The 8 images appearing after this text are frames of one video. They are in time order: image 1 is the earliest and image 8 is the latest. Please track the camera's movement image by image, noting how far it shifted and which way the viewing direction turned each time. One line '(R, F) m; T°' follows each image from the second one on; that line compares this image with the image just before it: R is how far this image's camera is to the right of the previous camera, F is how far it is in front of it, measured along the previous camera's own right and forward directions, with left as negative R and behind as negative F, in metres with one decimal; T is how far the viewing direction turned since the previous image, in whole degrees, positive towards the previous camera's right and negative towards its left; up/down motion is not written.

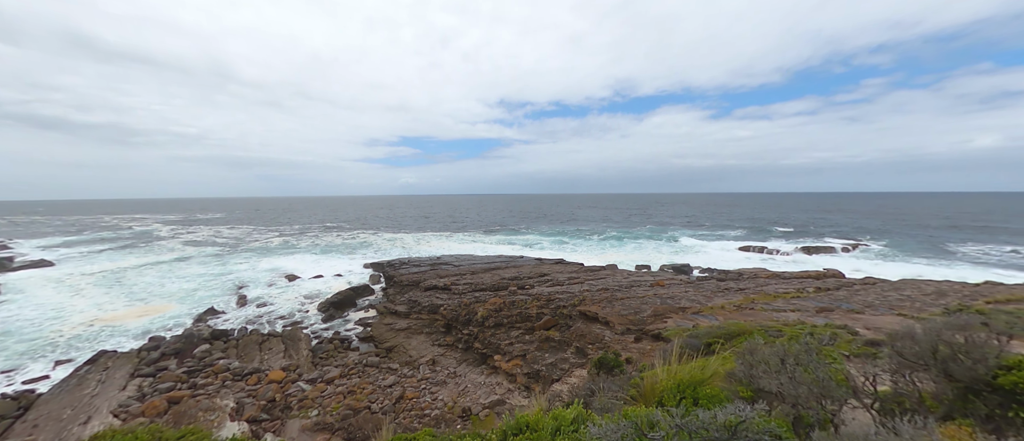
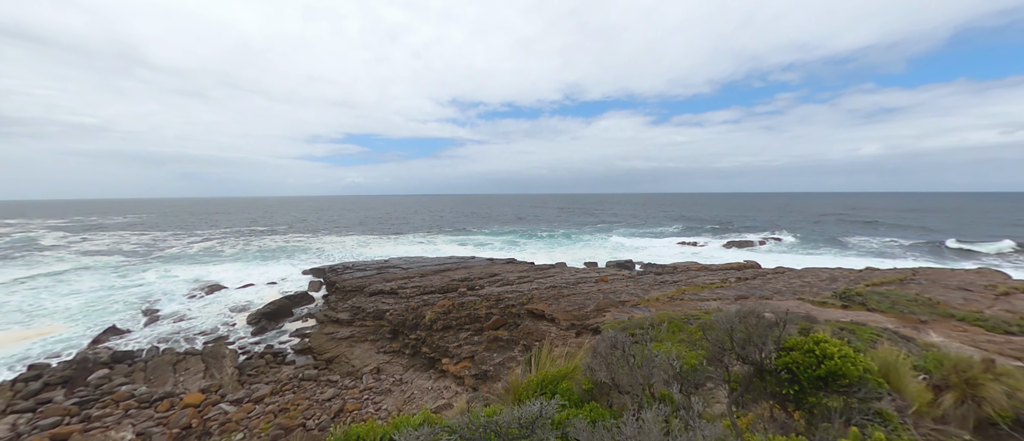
(+0.4, -0.1) m; +8°
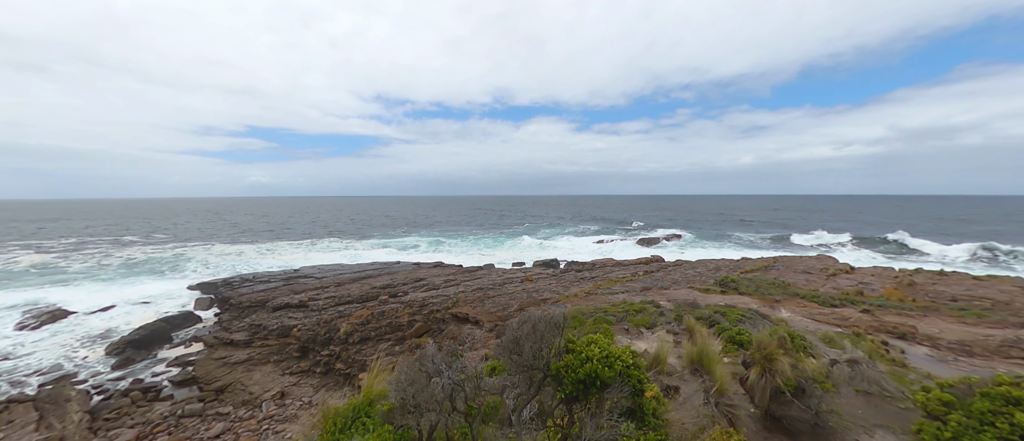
(+0.5, +0.1) m; +12°
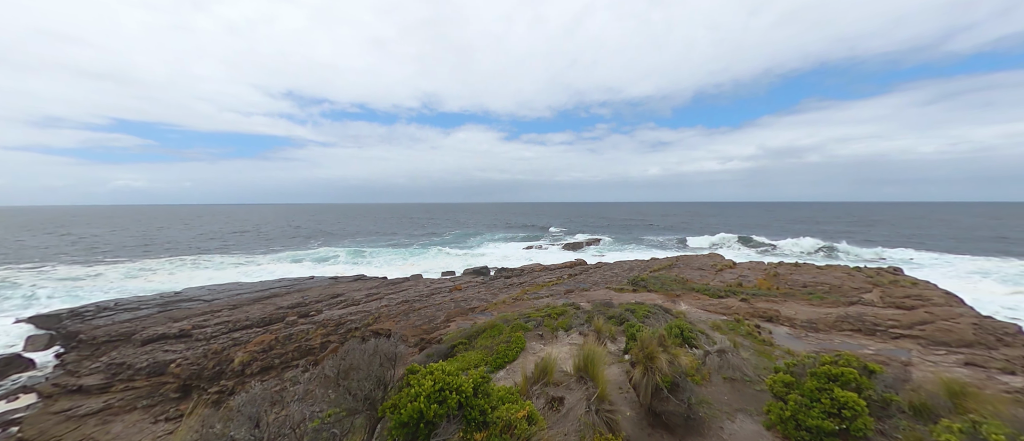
(+0.3, +0.1) m; +12°
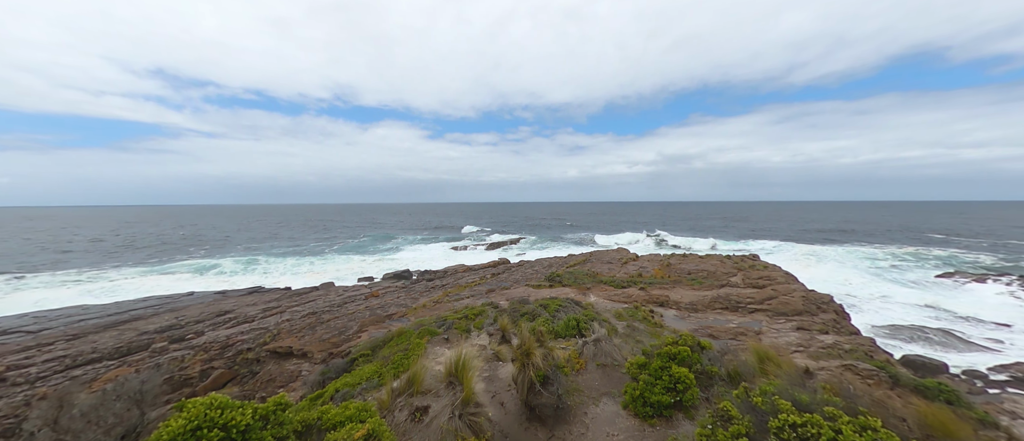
(+0.3, 0.0) m; +13°
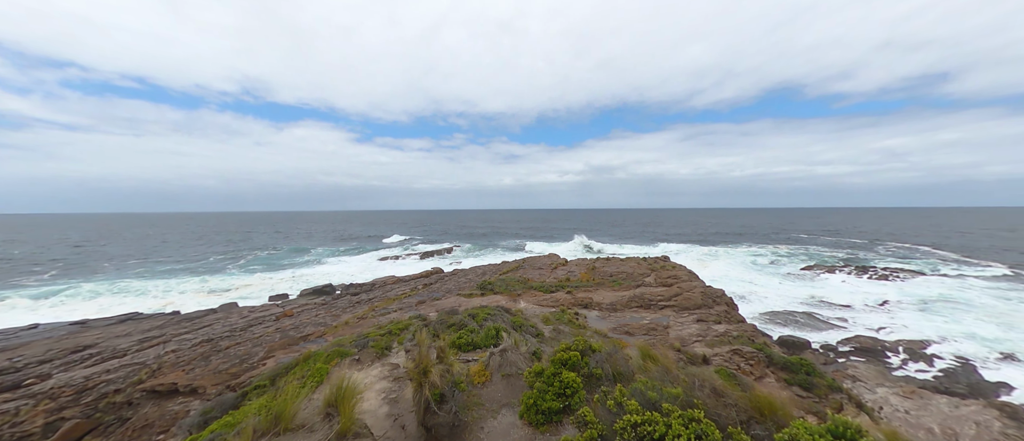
(+0.2, 0.0) m; +11°
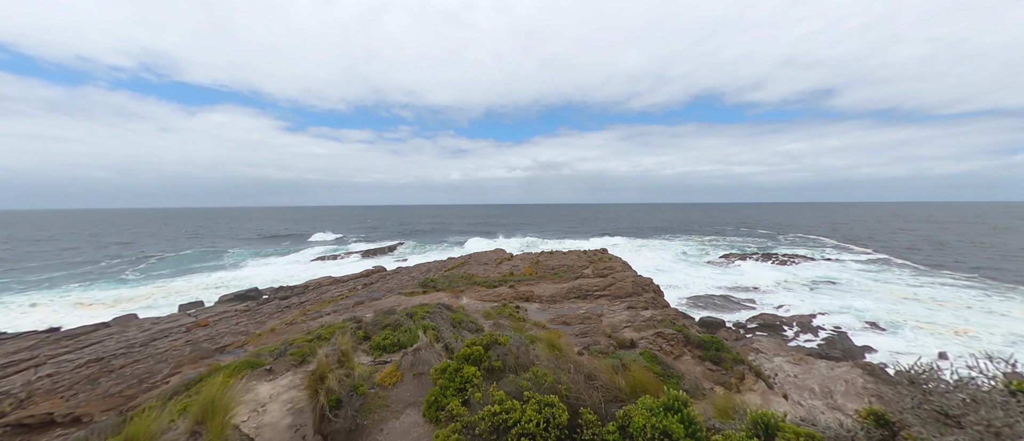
(+0.3, 0.0) m; +9°
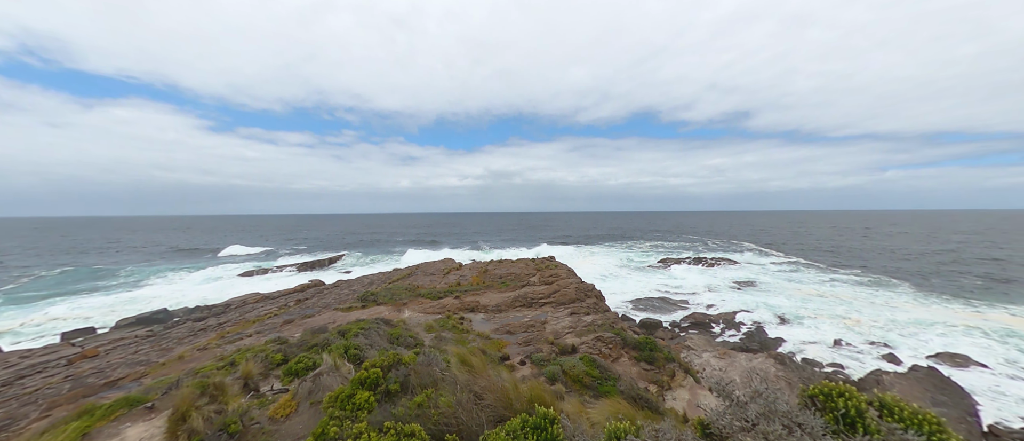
(+0.3, +0.1) m; +9°
